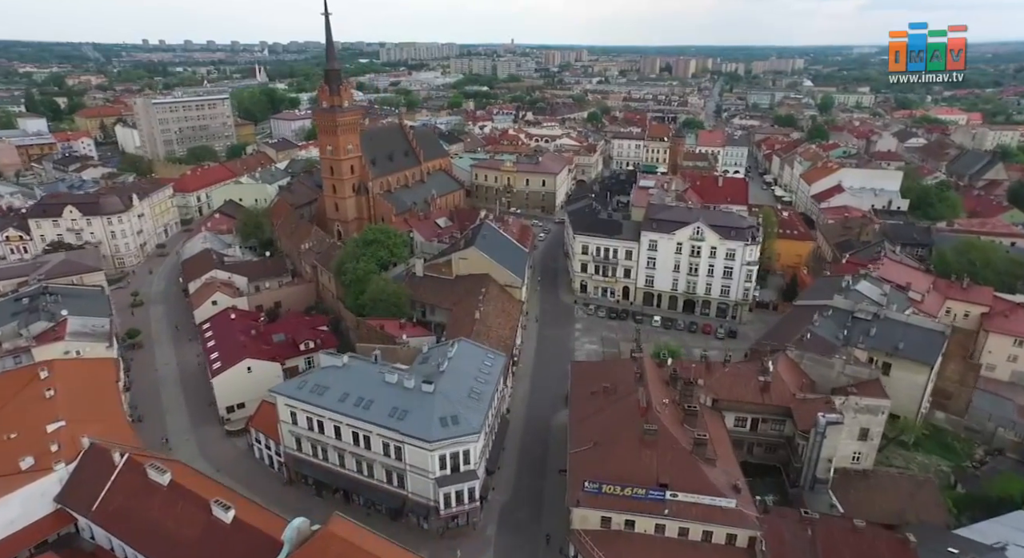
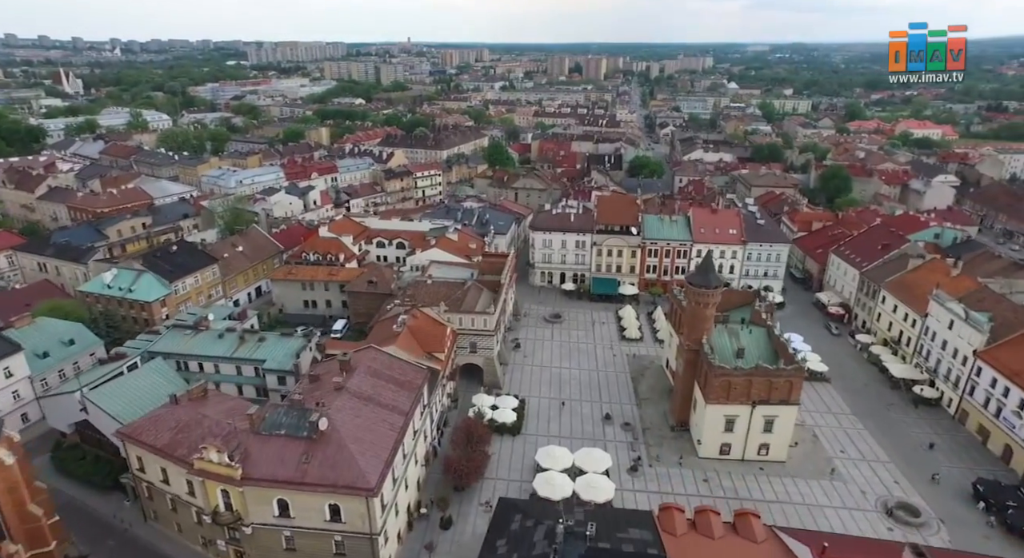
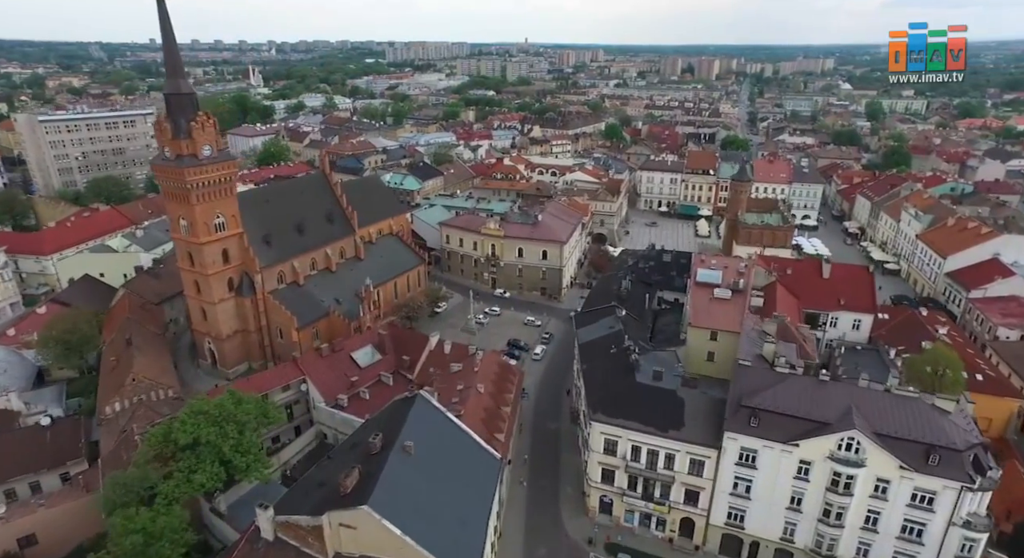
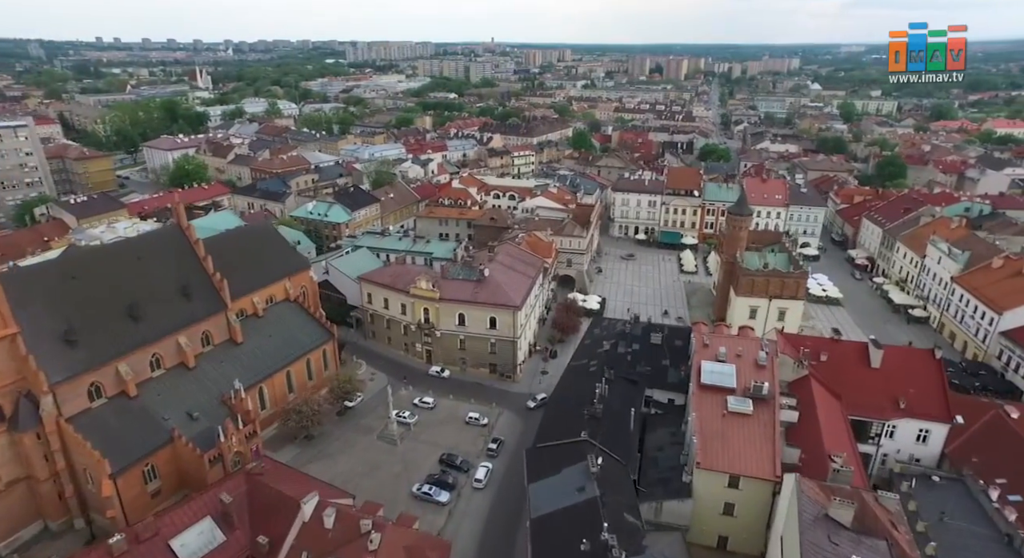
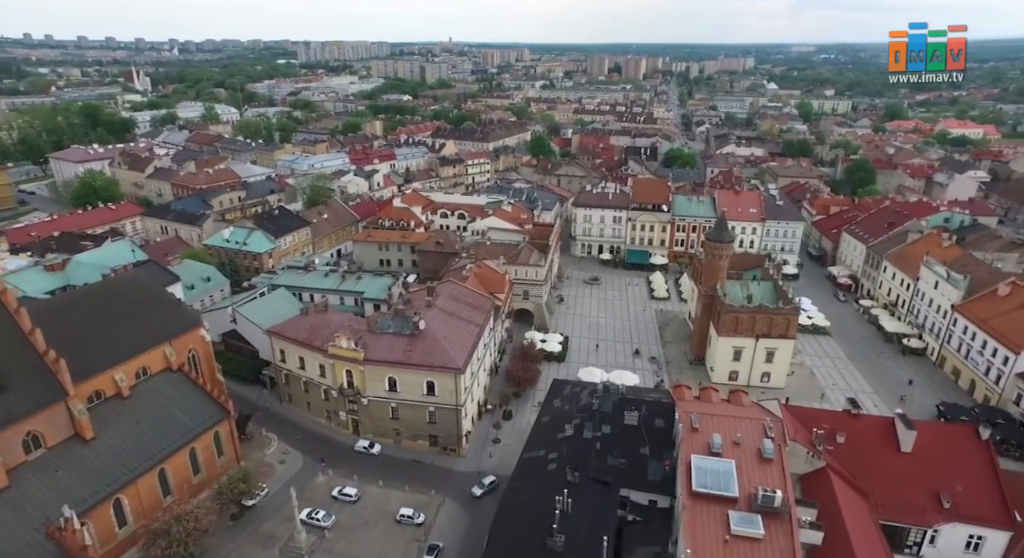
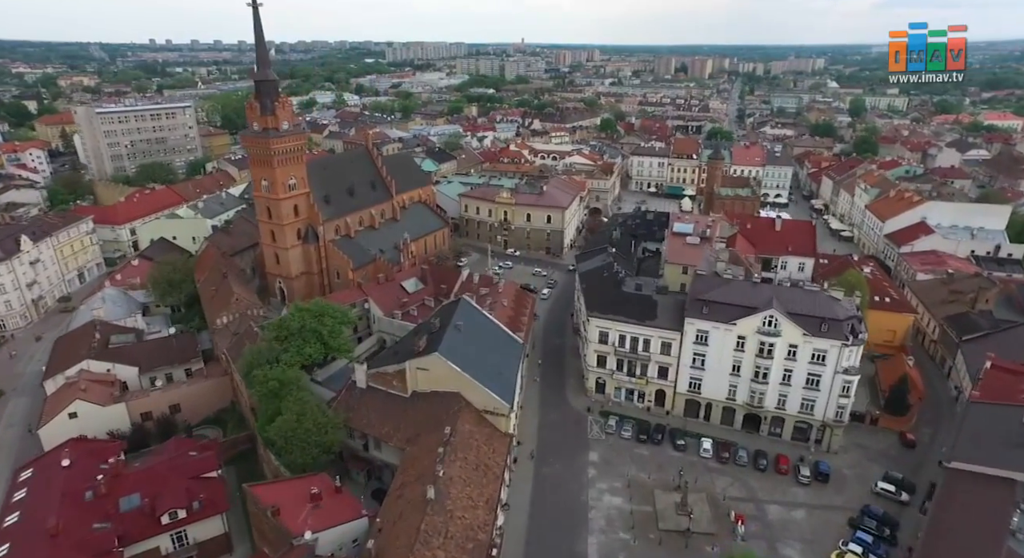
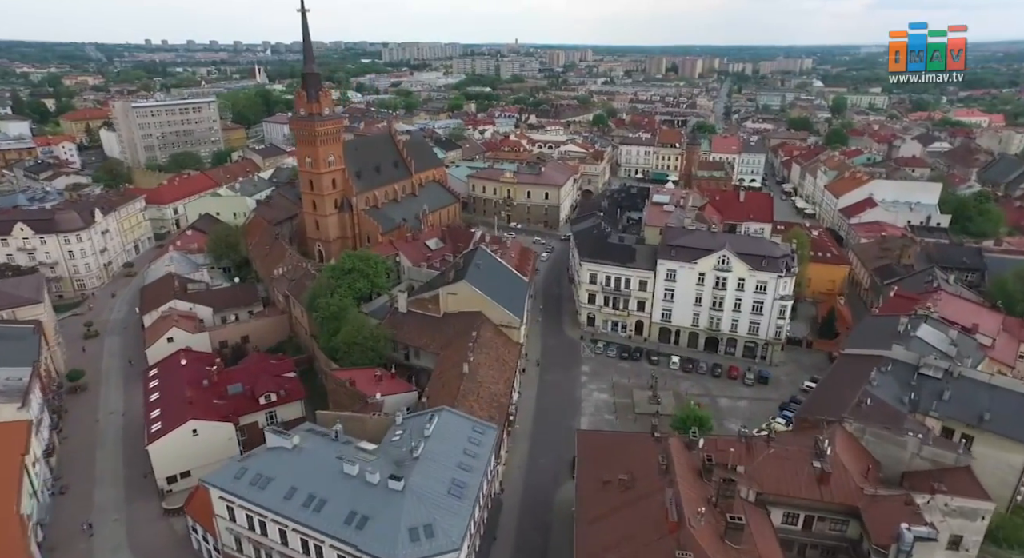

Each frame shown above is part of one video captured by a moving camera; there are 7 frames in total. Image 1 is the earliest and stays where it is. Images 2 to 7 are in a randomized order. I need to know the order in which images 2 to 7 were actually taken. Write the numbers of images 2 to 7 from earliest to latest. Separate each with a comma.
7, 6, 3, 4, 5, 2
